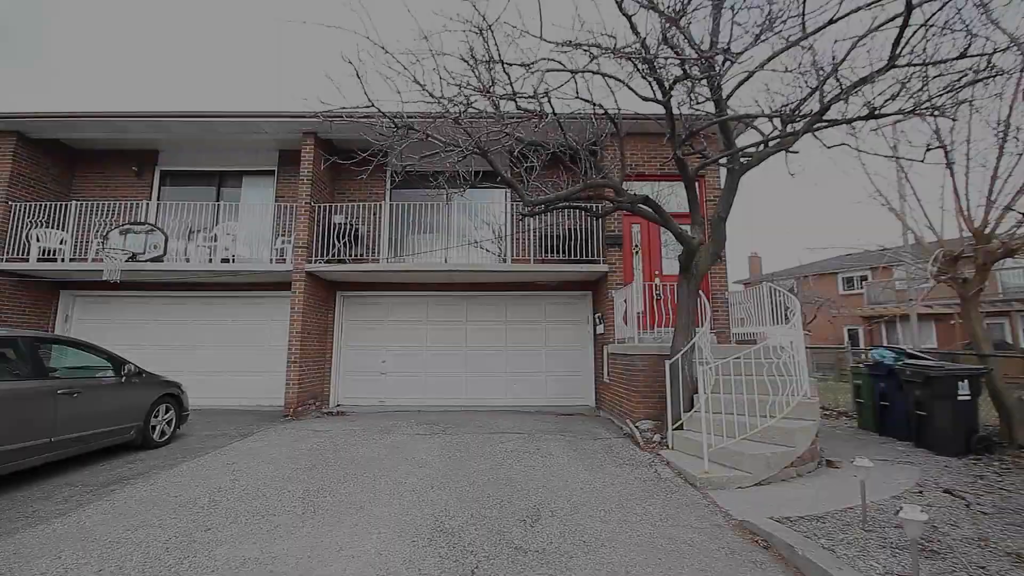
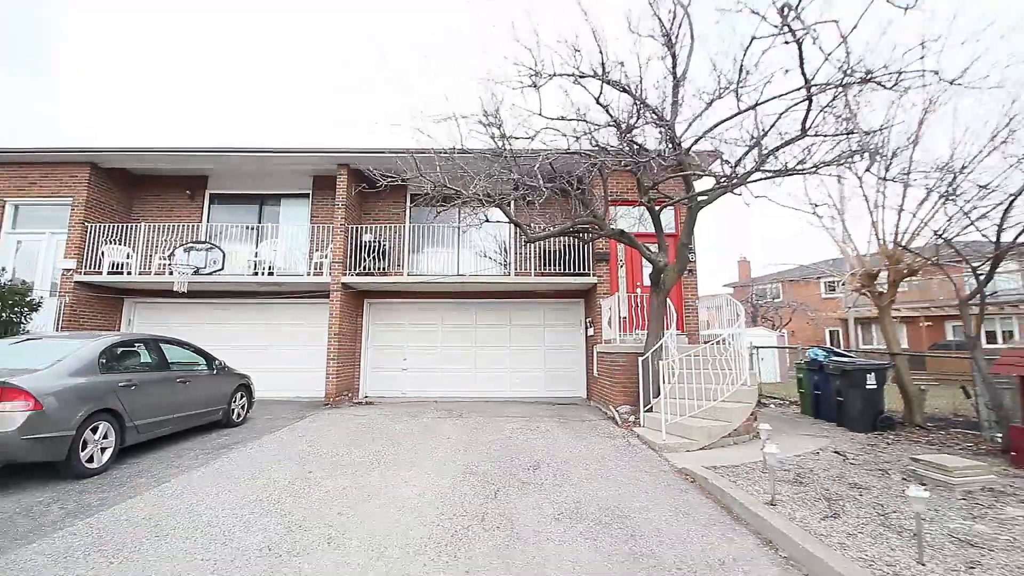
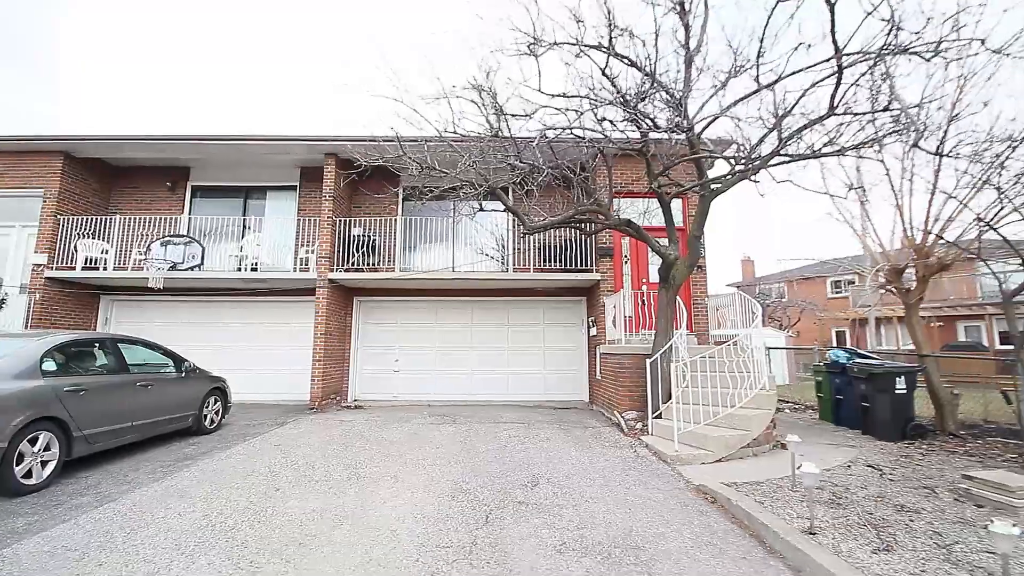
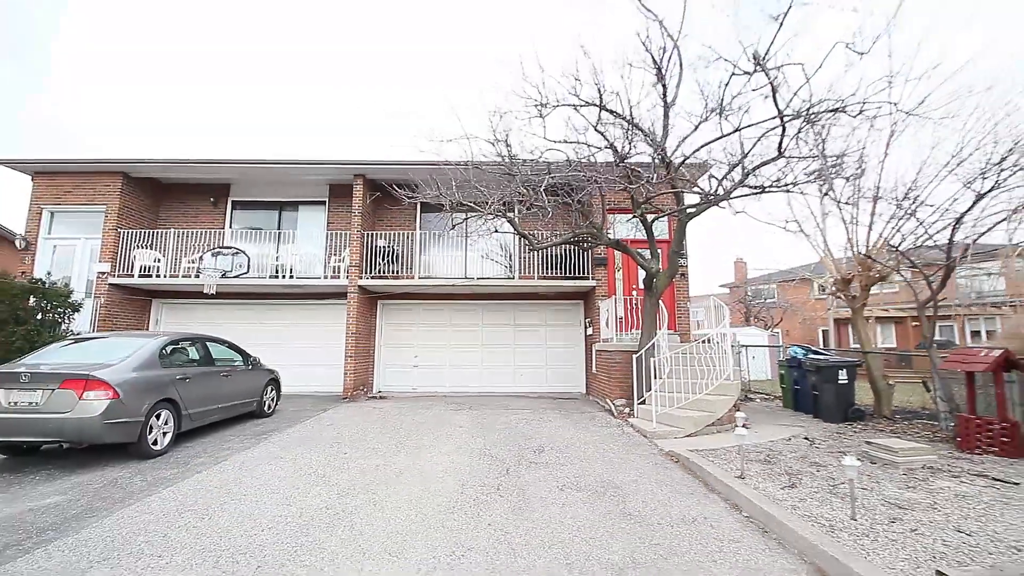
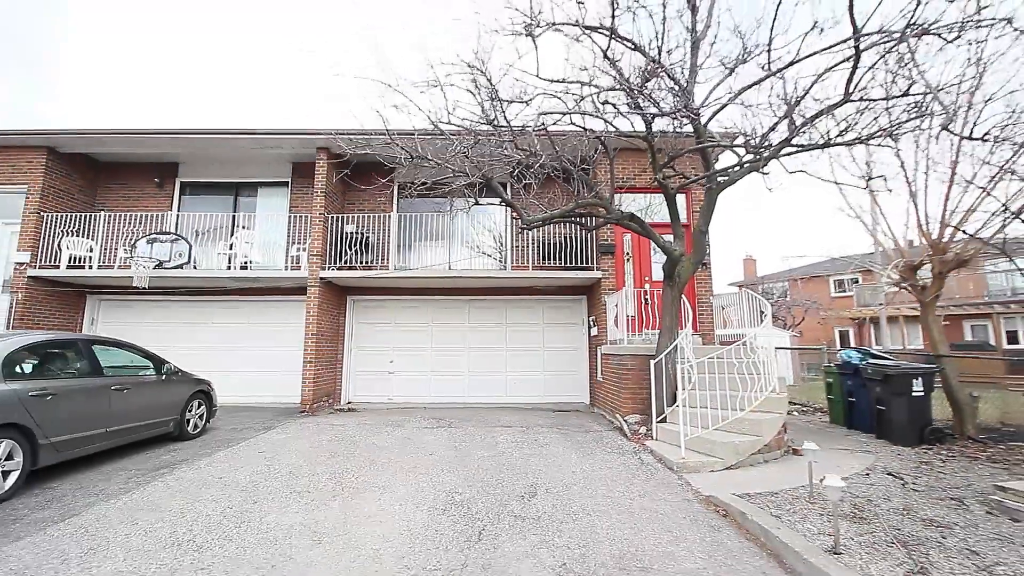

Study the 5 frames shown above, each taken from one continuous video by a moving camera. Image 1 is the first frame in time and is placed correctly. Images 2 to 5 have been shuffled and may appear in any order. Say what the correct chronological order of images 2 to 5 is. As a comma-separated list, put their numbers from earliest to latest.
5, 3, 2, 4
